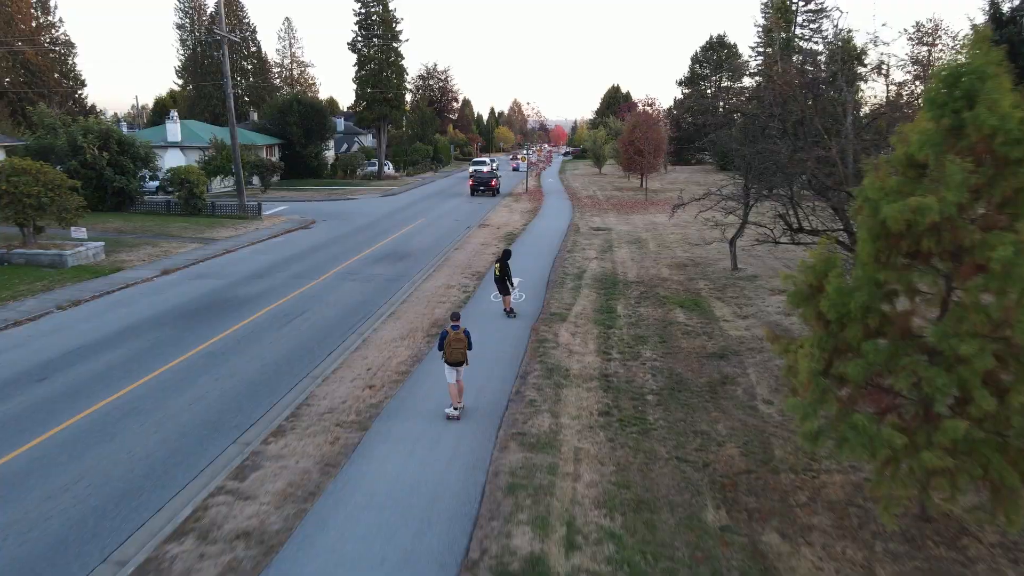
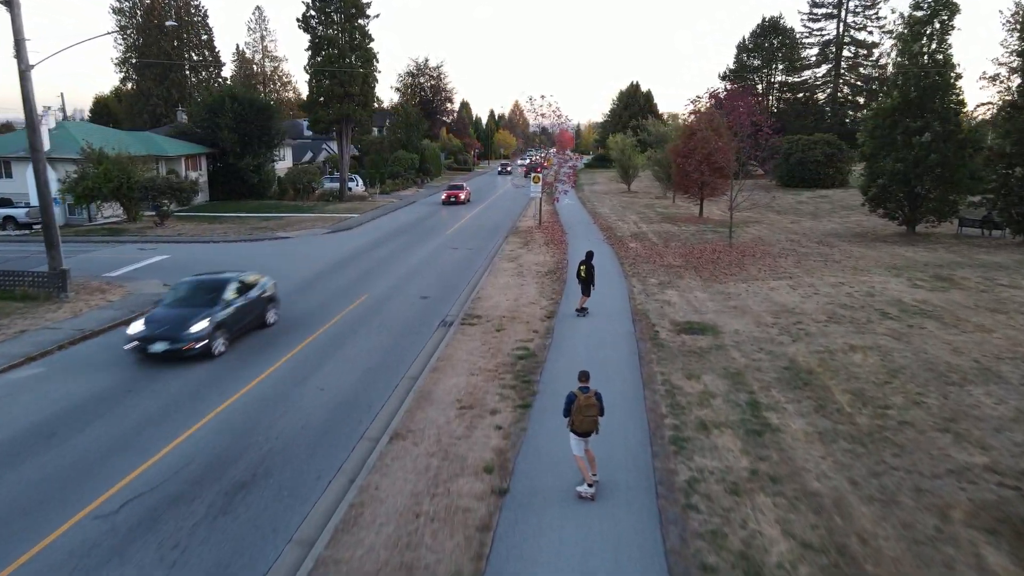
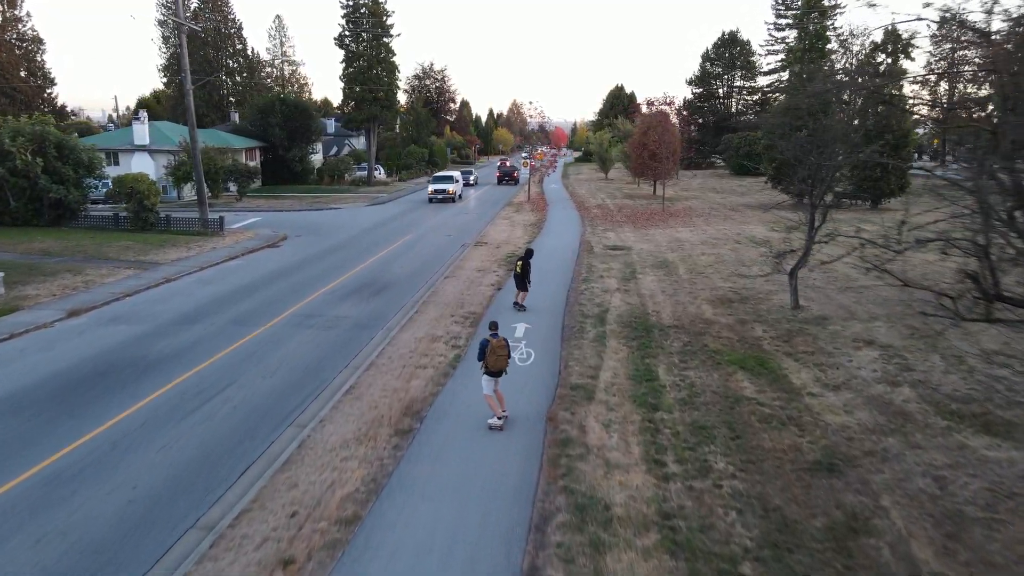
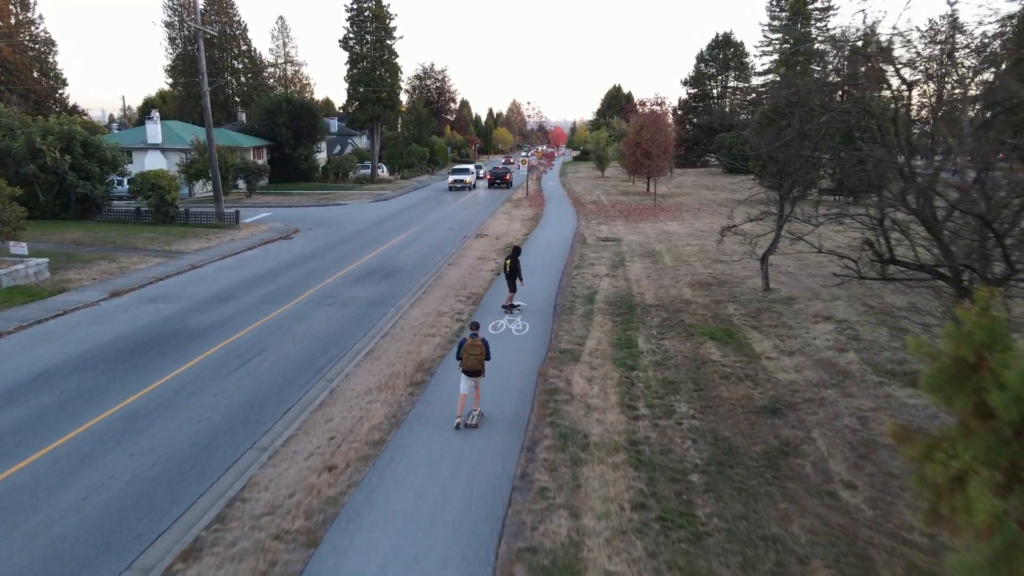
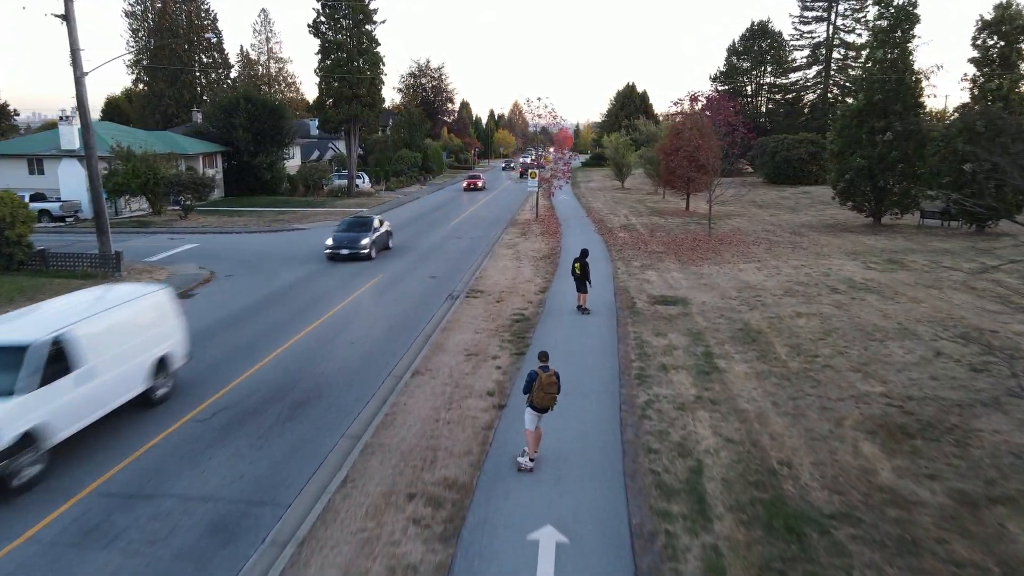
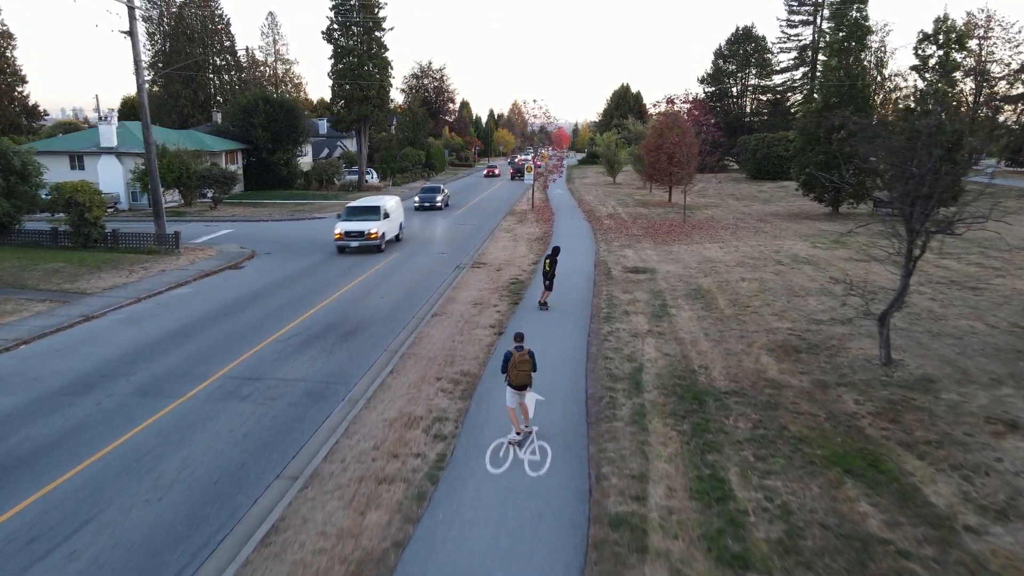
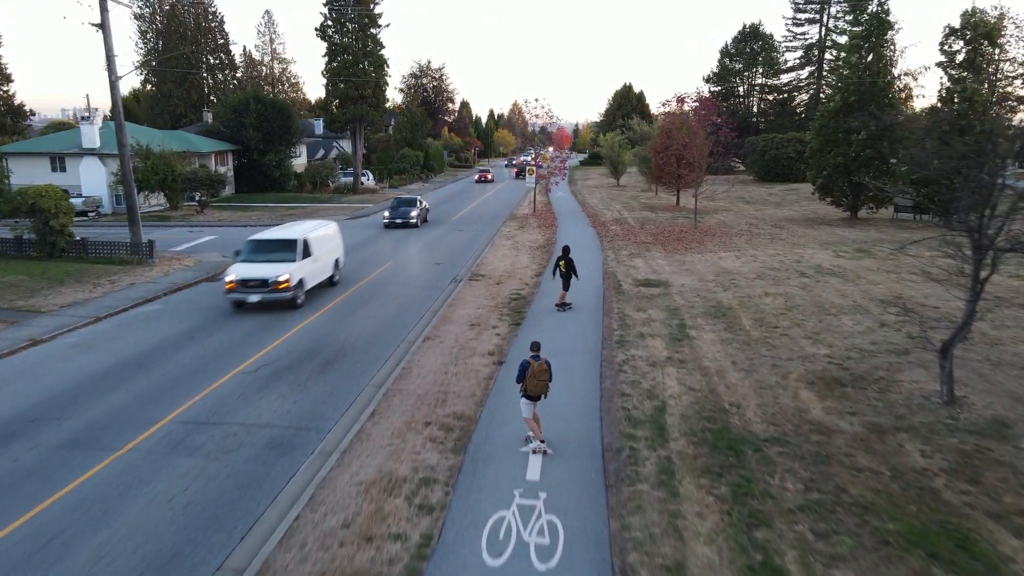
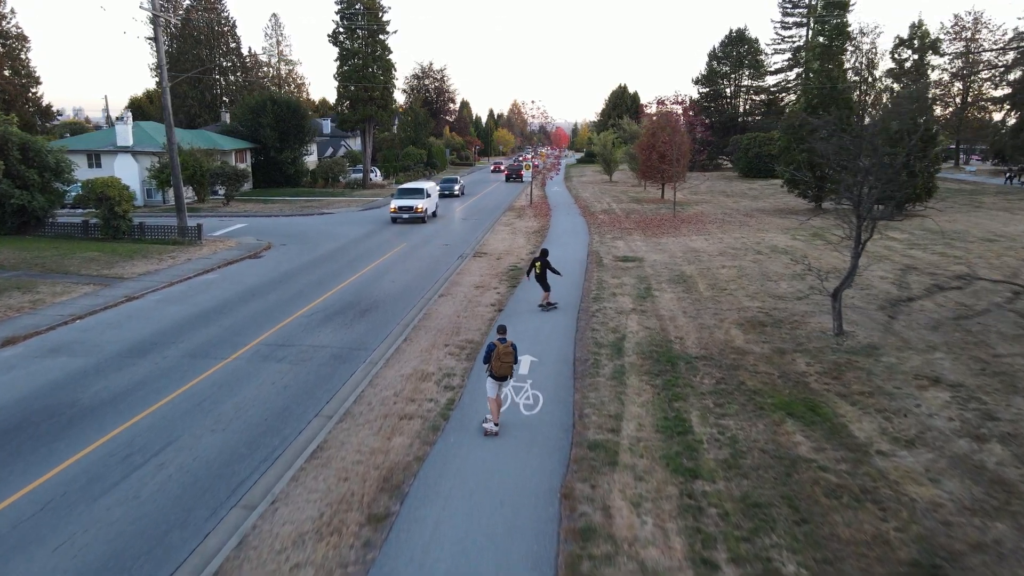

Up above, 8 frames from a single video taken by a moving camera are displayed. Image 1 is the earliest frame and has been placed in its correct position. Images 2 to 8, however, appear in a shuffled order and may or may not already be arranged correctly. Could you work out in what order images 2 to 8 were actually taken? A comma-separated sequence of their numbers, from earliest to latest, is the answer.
4, 3, 8, 6, 7, 5, 2
